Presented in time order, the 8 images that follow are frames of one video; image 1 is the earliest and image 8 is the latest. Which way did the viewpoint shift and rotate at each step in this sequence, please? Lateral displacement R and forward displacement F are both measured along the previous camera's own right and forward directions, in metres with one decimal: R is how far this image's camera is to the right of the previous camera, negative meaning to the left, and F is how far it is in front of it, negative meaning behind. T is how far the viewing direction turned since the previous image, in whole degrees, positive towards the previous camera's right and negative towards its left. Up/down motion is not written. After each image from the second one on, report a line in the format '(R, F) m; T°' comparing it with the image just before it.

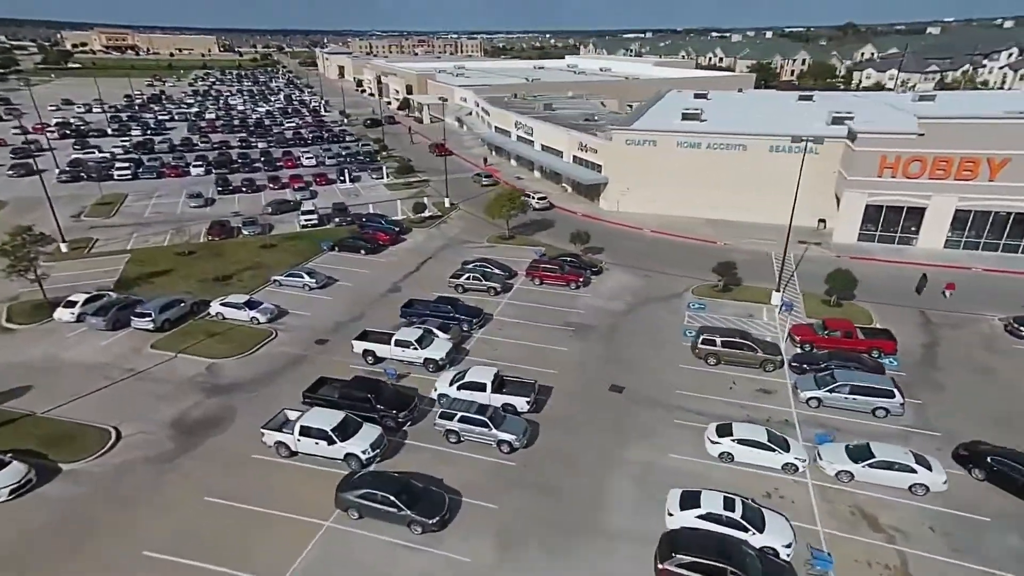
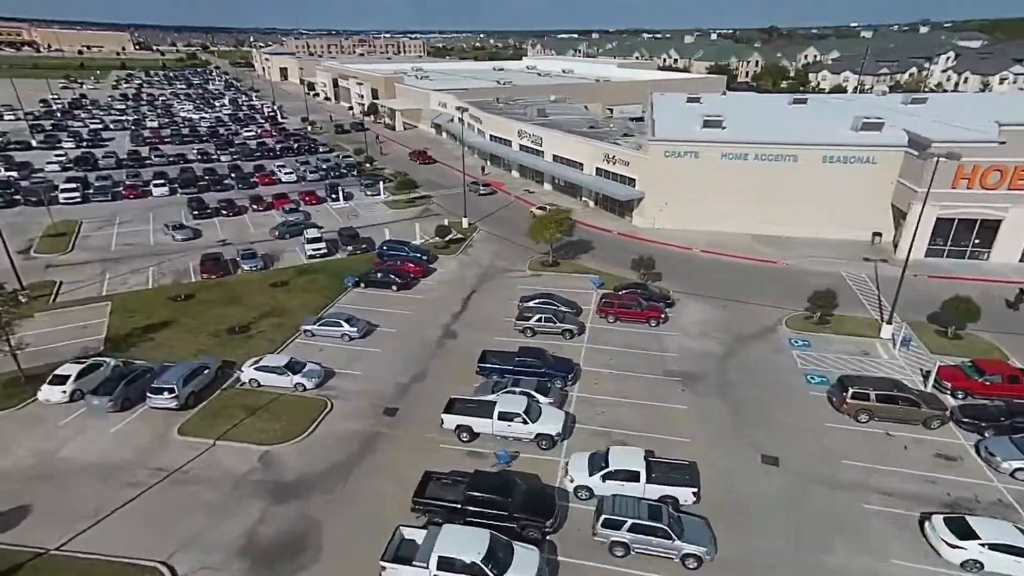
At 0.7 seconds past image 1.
(-6.3, +4.2) m; +5°
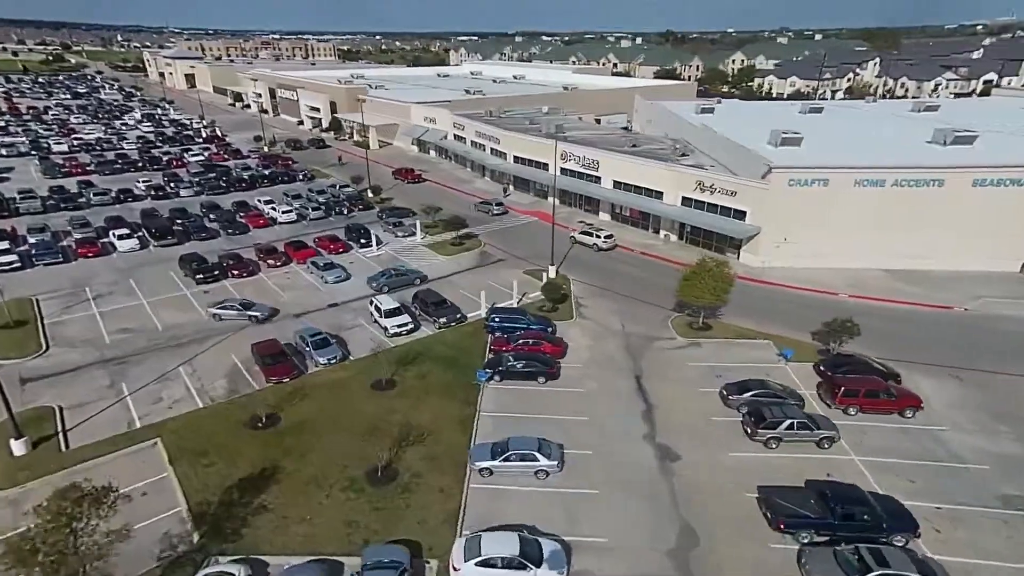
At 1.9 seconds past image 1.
(-11.8, +7.8) m; +8°
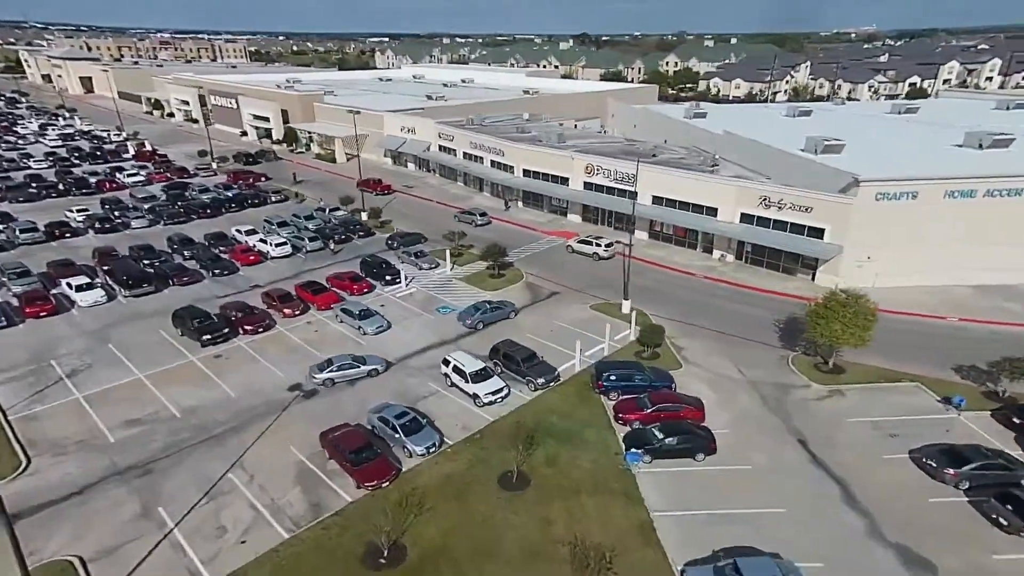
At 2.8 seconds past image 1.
(-8.4, +5.3) m; +7°
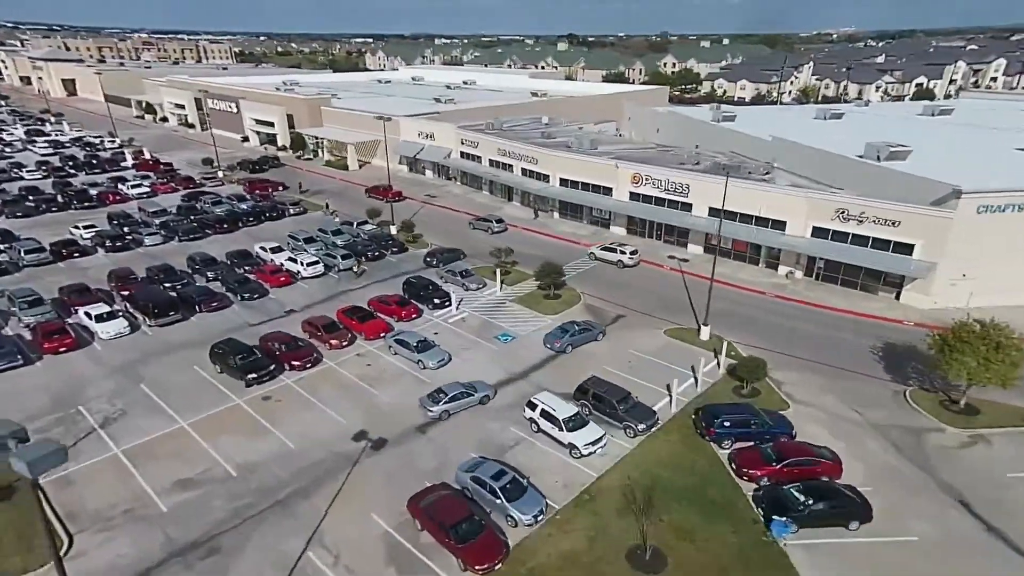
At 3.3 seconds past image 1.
(-4.6, +3.0) m; +1°
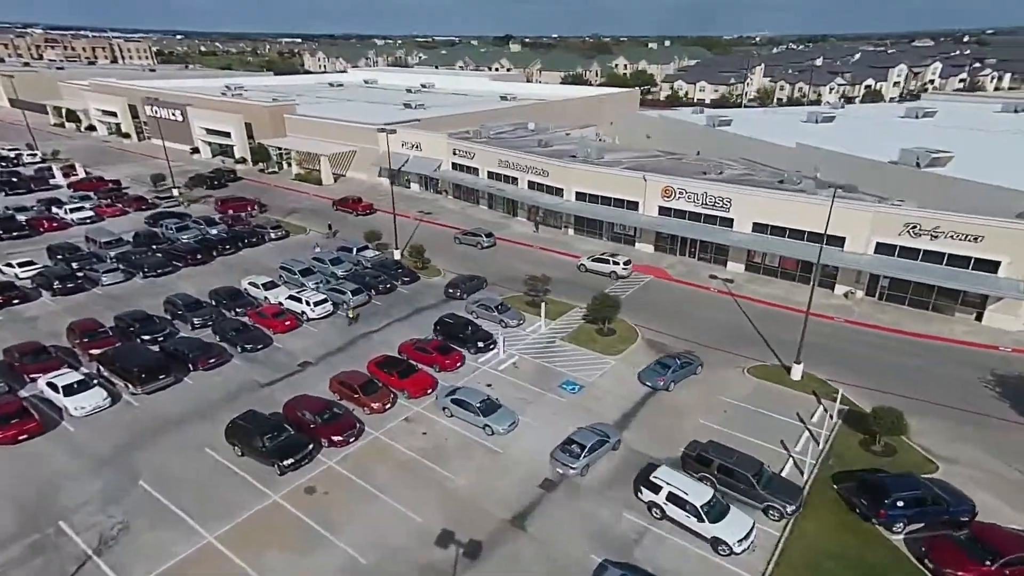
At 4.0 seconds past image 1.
(-6.0, +4.8) m; +5°
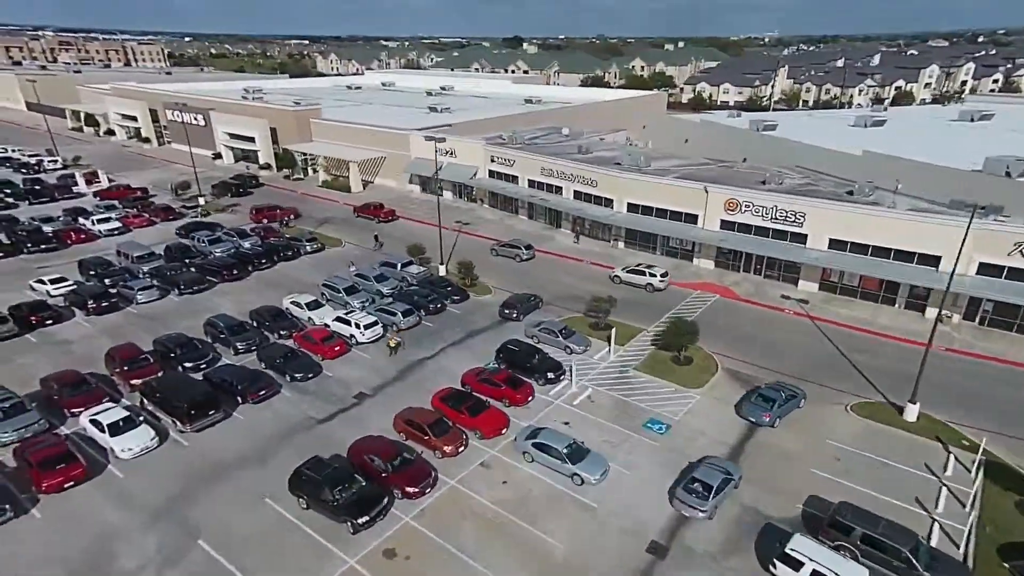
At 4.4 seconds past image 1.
(-3.5, +2.5) m; -1°
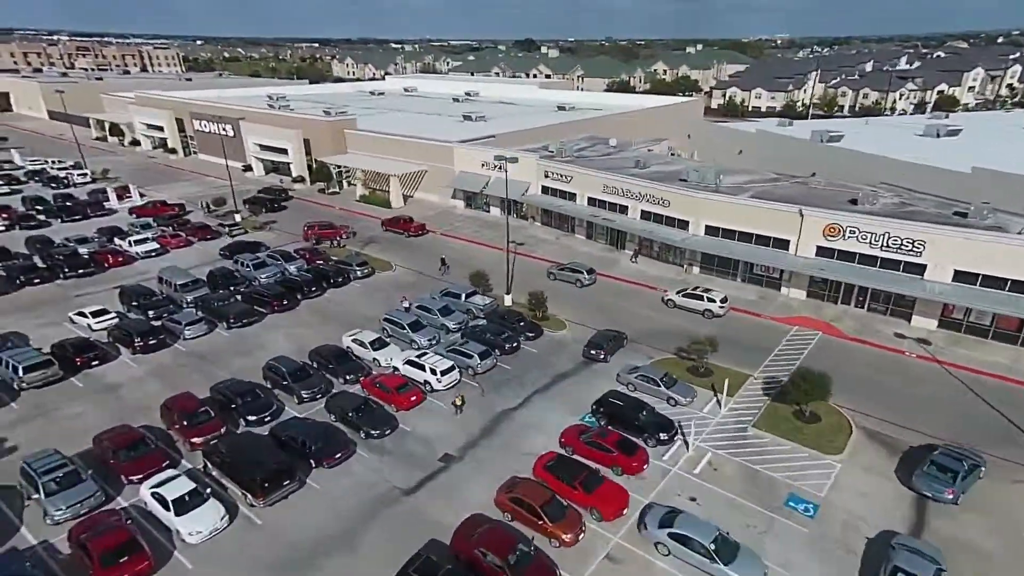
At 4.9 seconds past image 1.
(-4.6, +3.4) m; -1°
